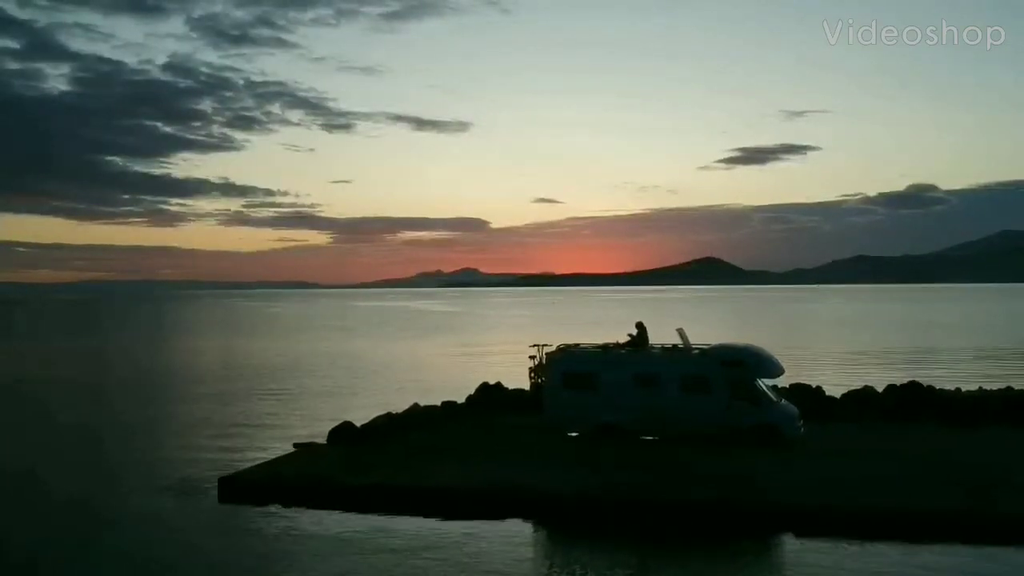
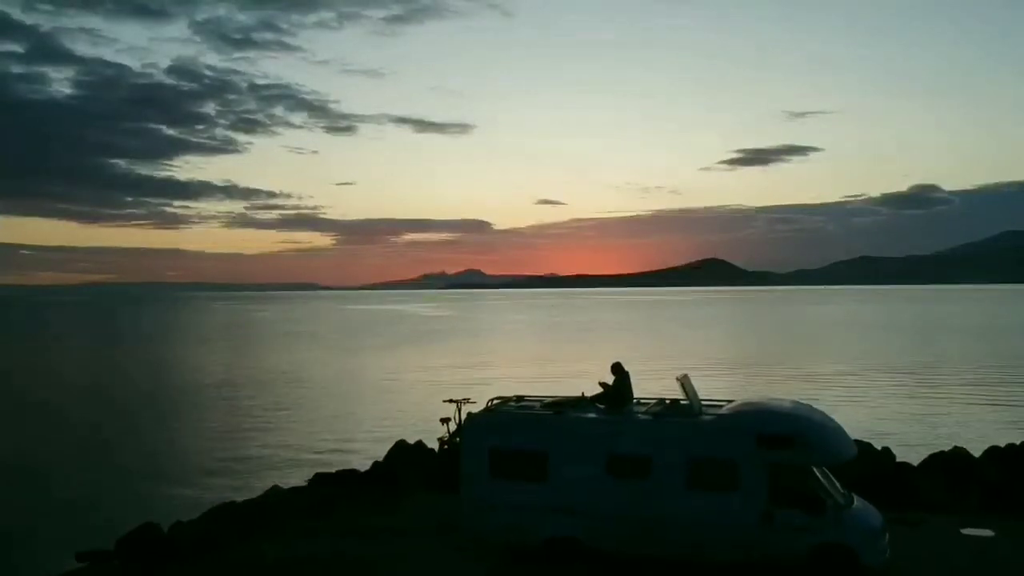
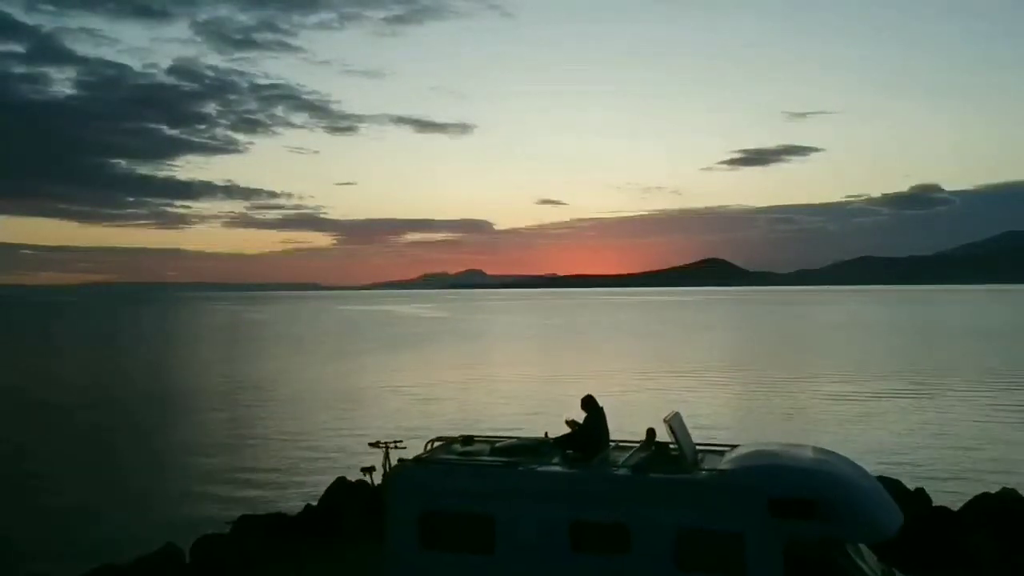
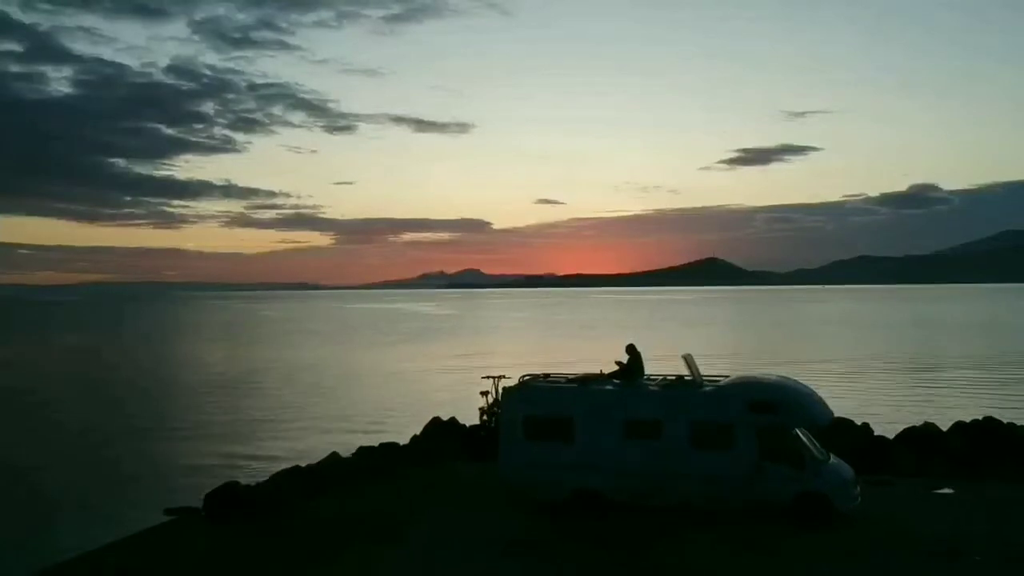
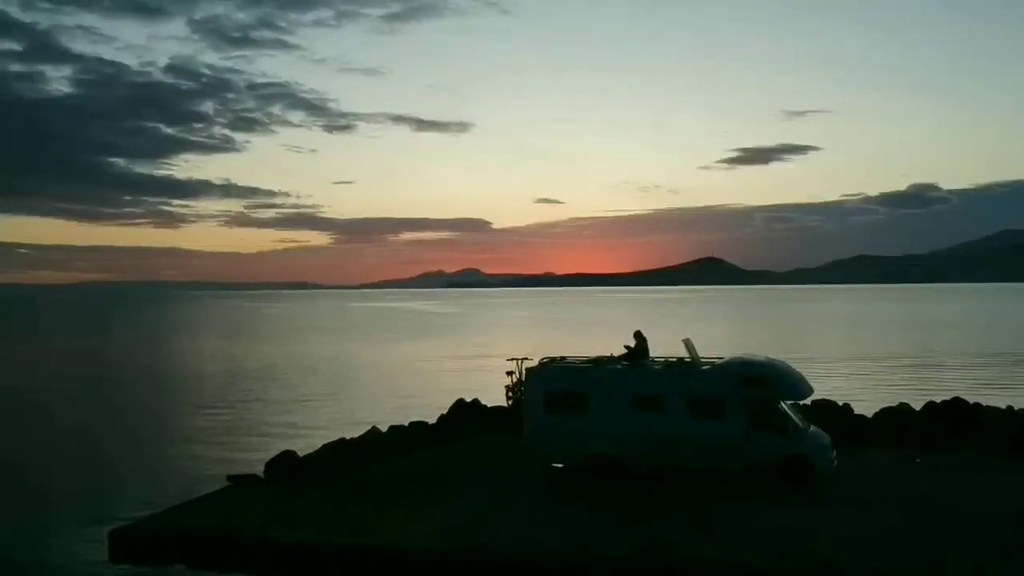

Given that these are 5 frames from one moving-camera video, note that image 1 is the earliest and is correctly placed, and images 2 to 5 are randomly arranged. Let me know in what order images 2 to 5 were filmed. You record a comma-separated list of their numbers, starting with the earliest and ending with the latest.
5, 4, 2, 3
